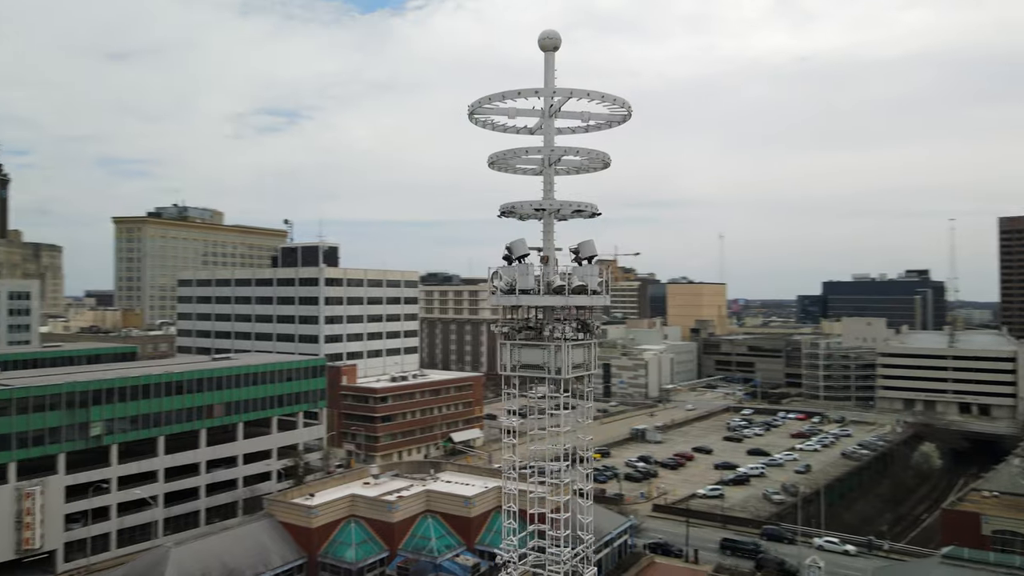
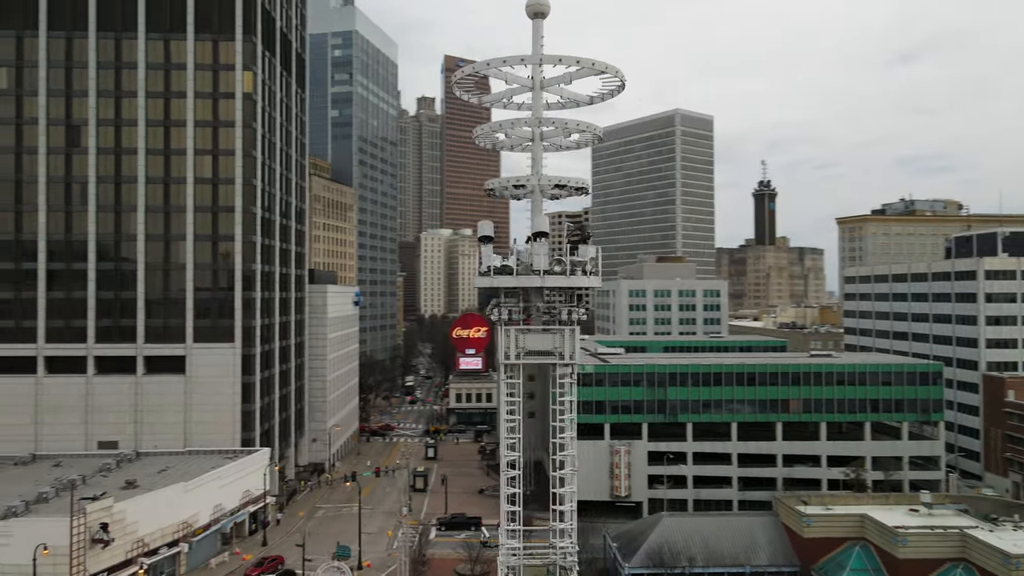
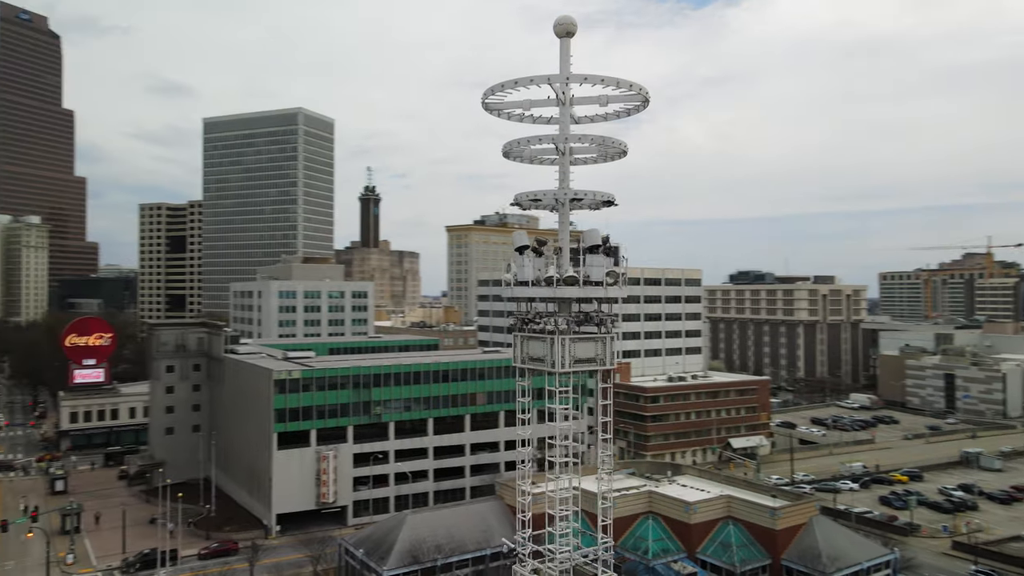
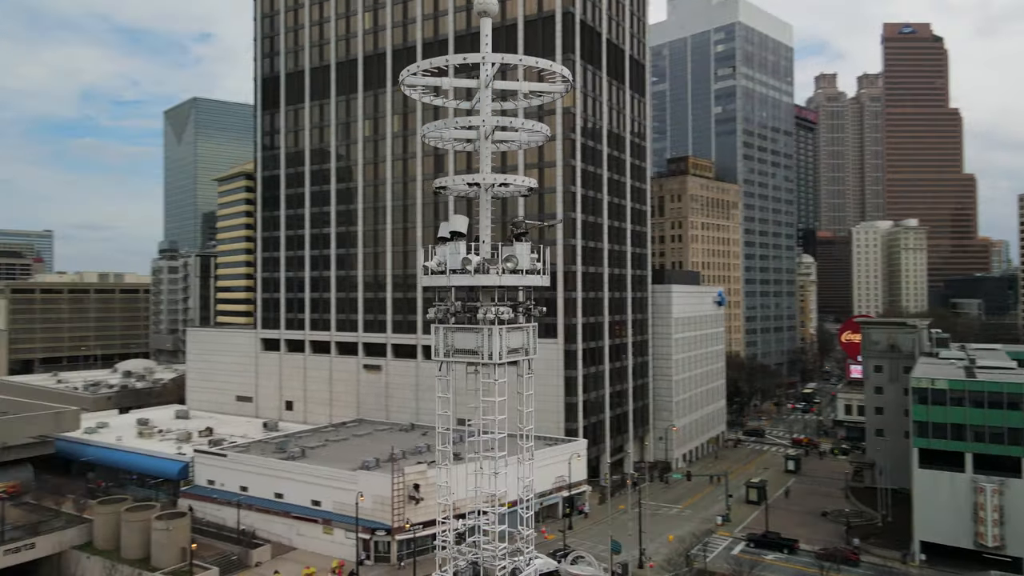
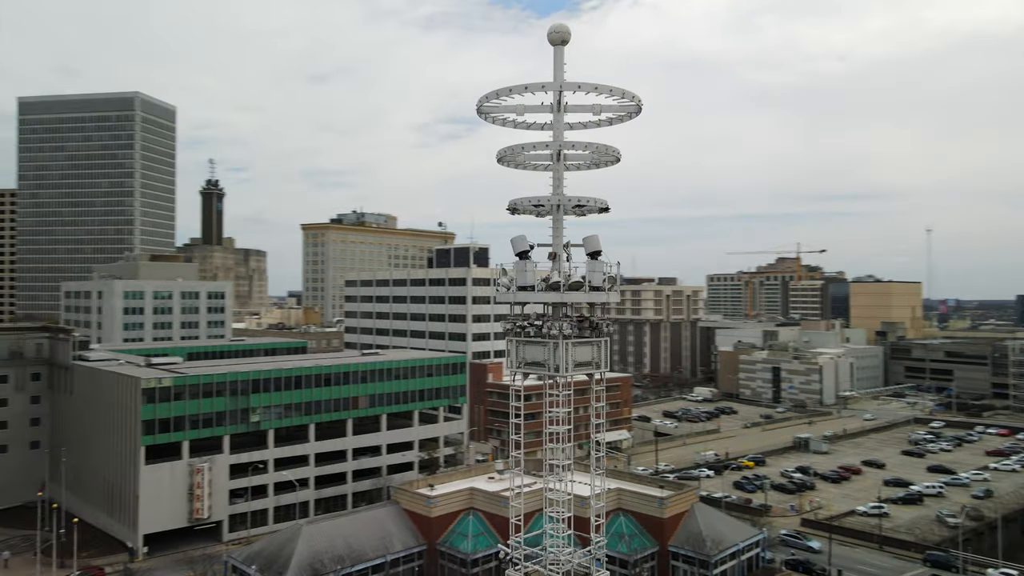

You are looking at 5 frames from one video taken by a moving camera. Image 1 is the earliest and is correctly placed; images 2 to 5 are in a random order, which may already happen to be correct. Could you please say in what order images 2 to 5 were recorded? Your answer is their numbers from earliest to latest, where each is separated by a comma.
5, 3, 2, 4
